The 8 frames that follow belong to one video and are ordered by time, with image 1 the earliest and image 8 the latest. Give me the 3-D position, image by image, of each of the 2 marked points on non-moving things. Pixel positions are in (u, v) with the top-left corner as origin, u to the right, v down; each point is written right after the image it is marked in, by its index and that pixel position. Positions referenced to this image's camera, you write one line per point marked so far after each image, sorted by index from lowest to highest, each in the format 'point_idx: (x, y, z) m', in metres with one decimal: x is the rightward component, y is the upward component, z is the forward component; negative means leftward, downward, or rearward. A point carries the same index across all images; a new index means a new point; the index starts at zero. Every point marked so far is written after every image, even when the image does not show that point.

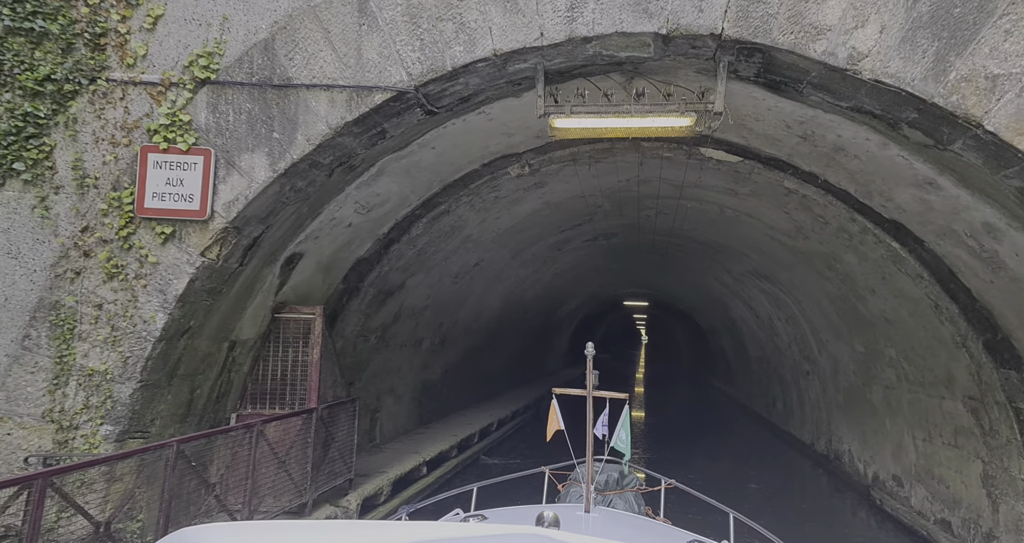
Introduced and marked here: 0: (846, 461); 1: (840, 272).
0: (+4.6, -2.6, +6.5) m
1: (+3.5, 0.0, +5.1) m
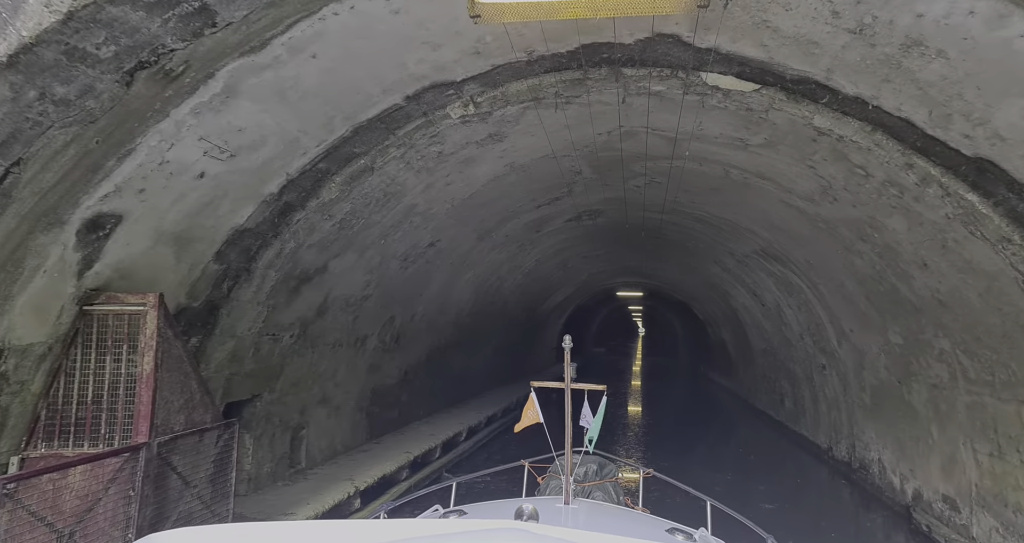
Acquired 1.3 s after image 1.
0: (+4.2, -2.3, +5.4) m
1: (+3.1, +0.2, +4.0) m
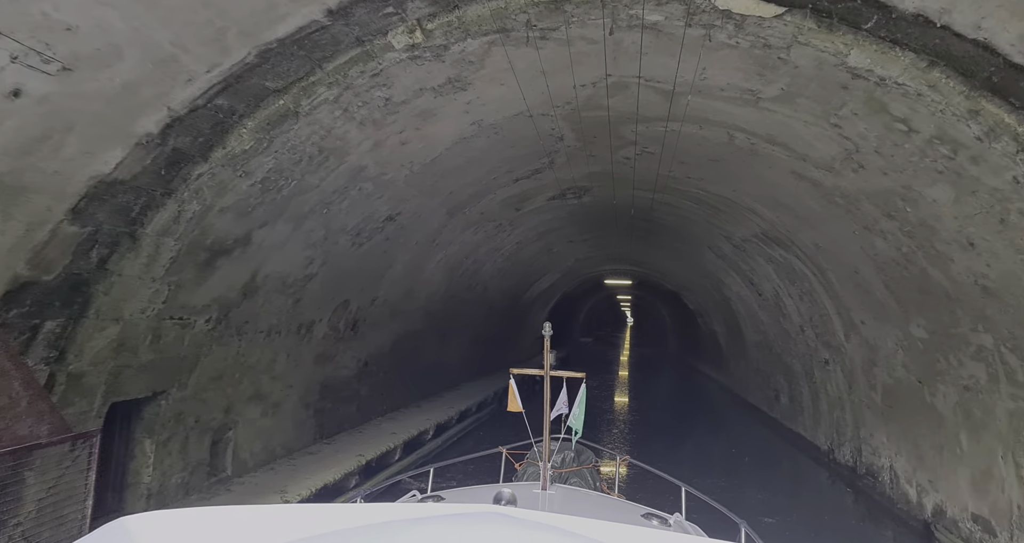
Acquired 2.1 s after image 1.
0: (+3.8, -2.2, +4.9) m
1: (+2.8, +0.4, +3.4) m
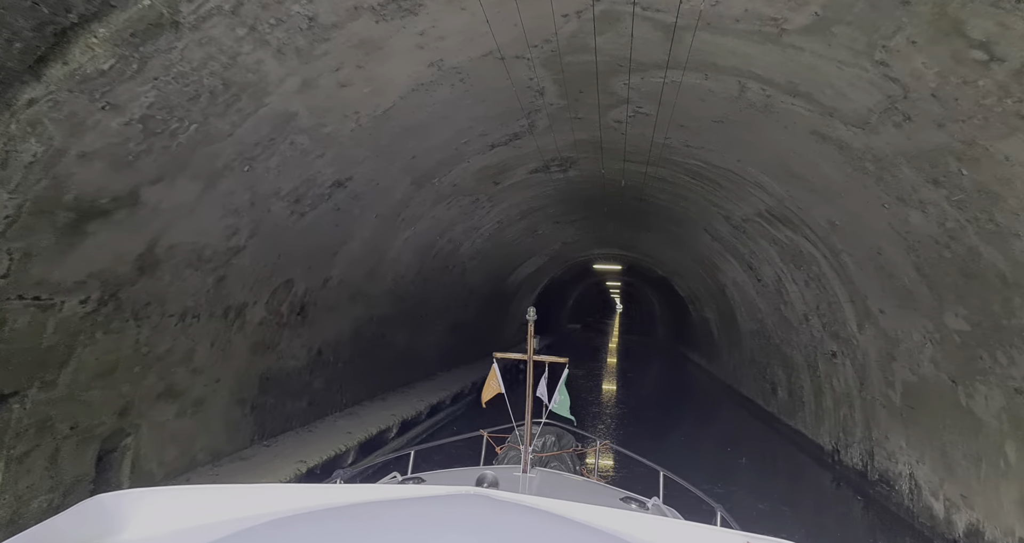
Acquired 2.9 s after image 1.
0: (+3.6, -2.0, +4.3) m
1: (+2.6, +0.5, +2.8) m
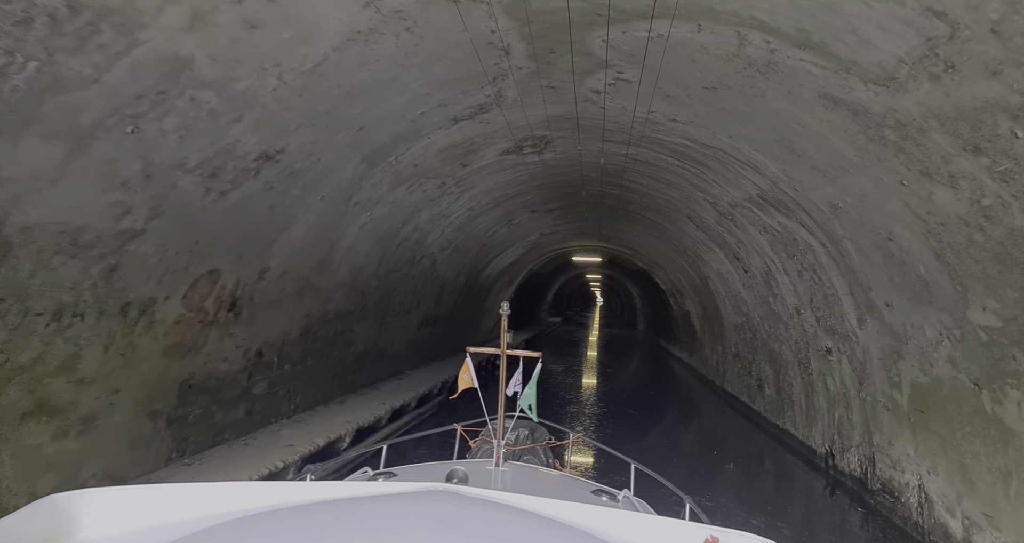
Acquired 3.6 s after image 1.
0: (+3.3, -1.9, +3.9) m
1: (+2.4, +0.6, +2.3) m
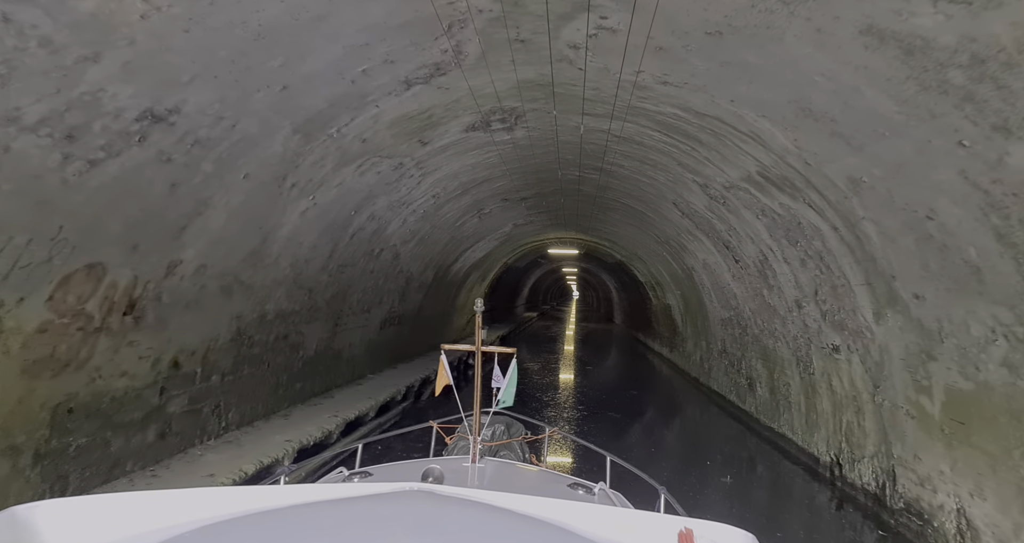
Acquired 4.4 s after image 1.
0: (+3.0, -1.8, +3.3) m
1: (+2.2, +0.6, +1.6) m
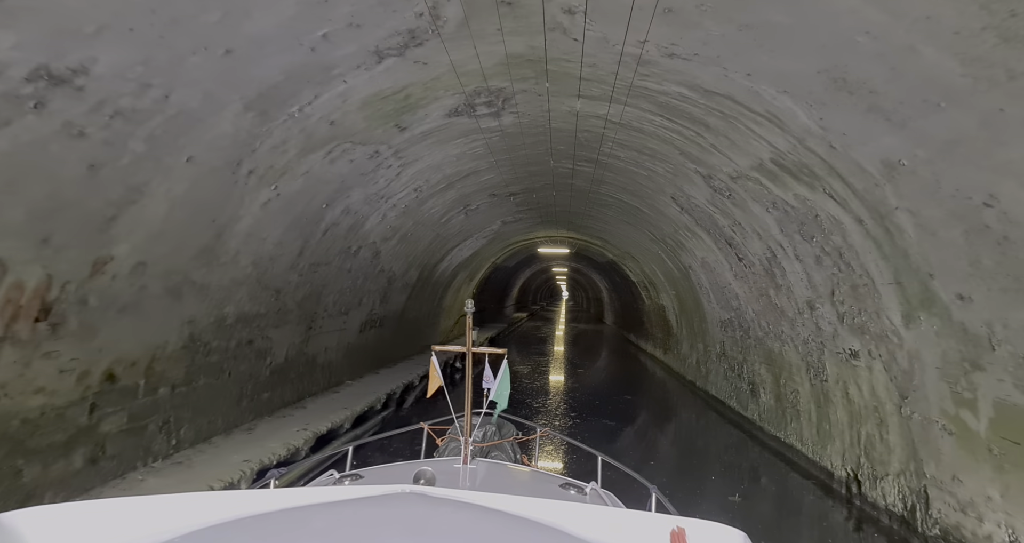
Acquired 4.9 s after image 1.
0: (+2.9, -1.8, +2.9) m
1: (+2.1, +0.7, +1.2) m
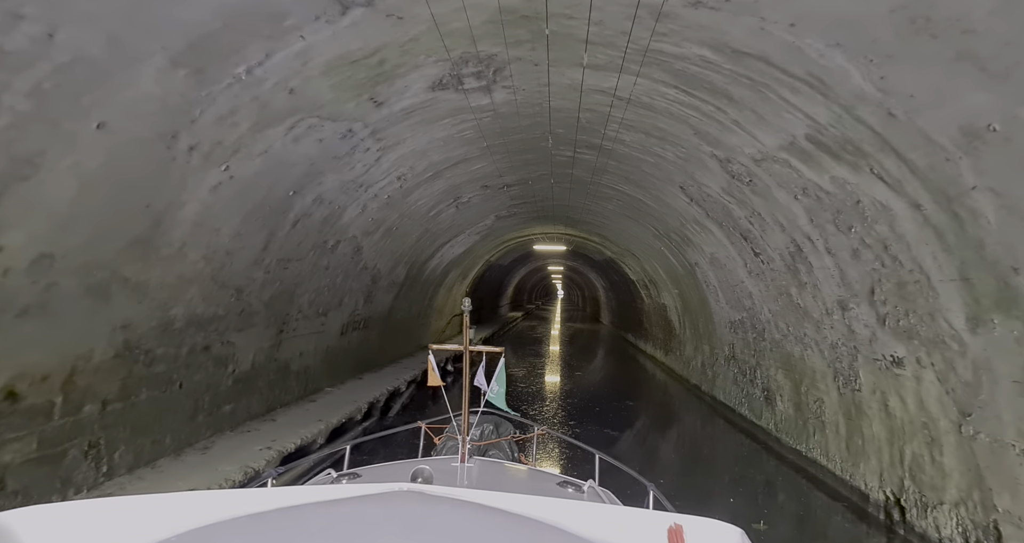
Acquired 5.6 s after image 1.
0: (+2.9, -1.8, +2.3) m
1: (+2.1, +0.7, +0.6) m
